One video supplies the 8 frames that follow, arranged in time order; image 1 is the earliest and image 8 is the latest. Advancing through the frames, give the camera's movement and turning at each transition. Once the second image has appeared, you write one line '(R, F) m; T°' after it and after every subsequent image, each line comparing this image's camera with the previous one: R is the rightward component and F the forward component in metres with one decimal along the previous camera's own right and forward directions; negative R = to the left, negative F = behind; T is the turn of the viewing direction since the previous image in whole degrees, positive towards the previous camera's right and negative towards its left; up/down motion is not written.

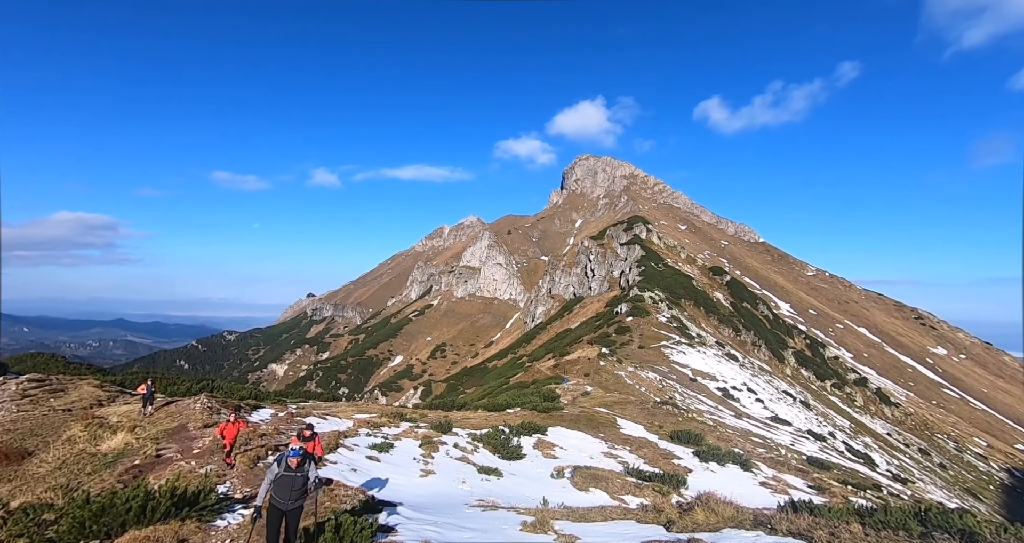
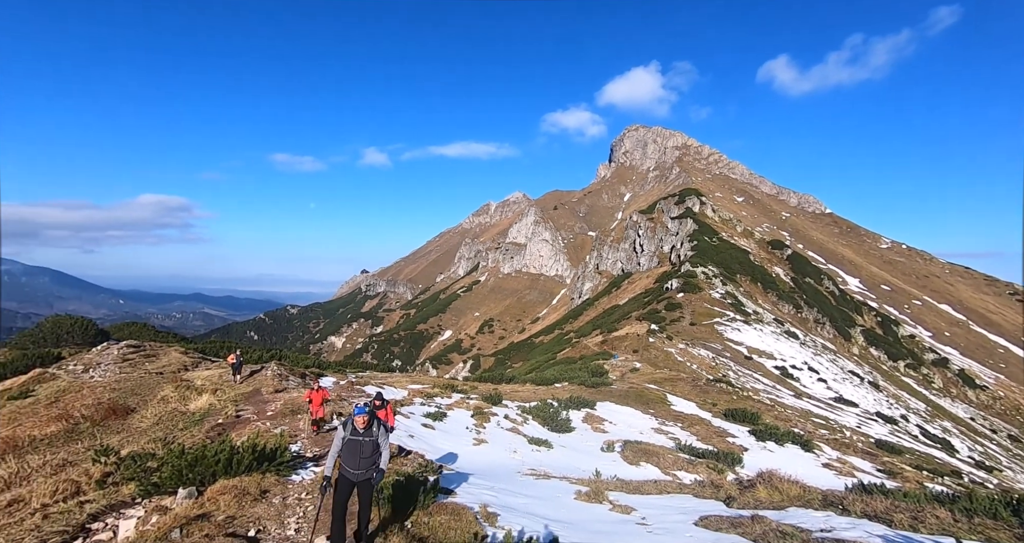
(-0.1, -0.8) m; -4°
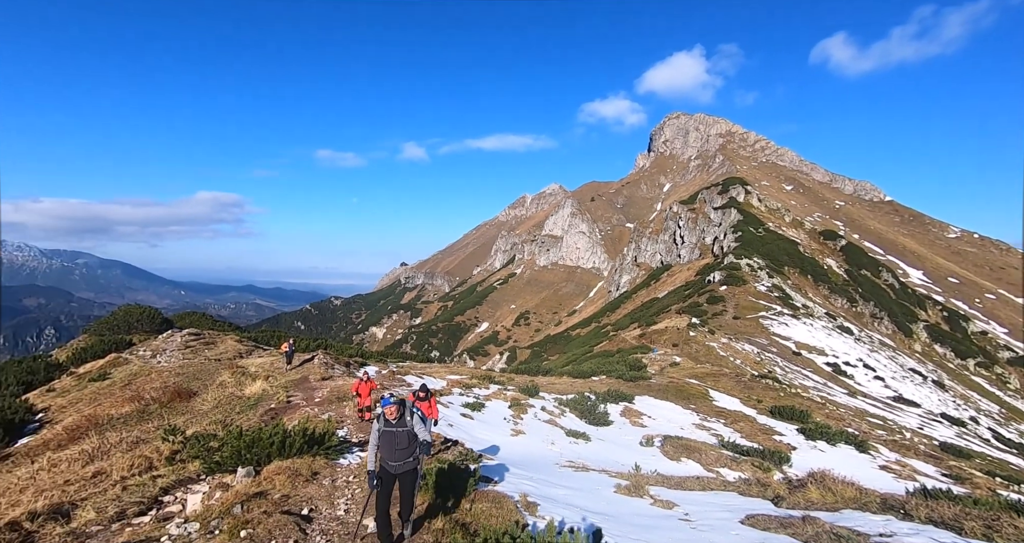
(-0.1, -0.5) m; -3°
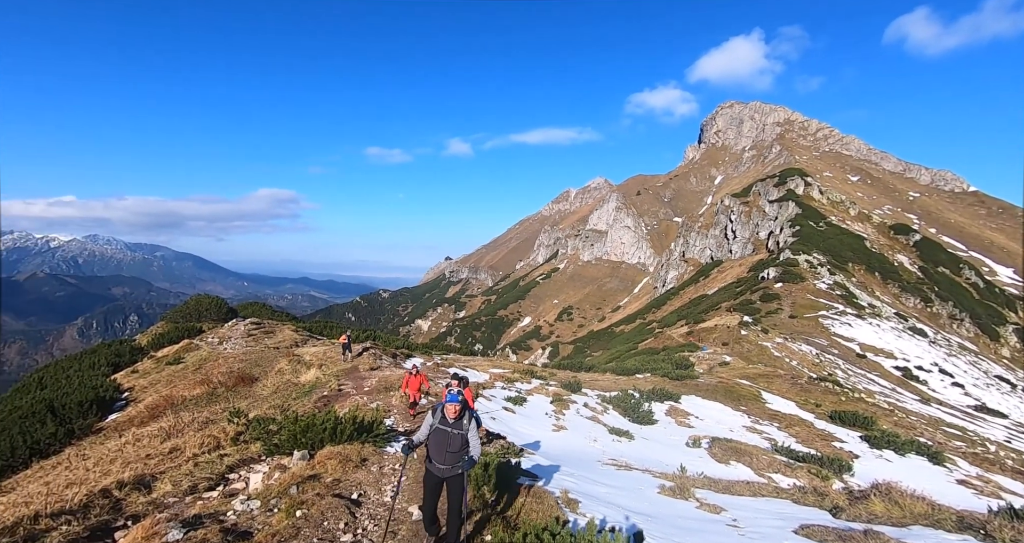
(0.0, -0.5) m; -4°
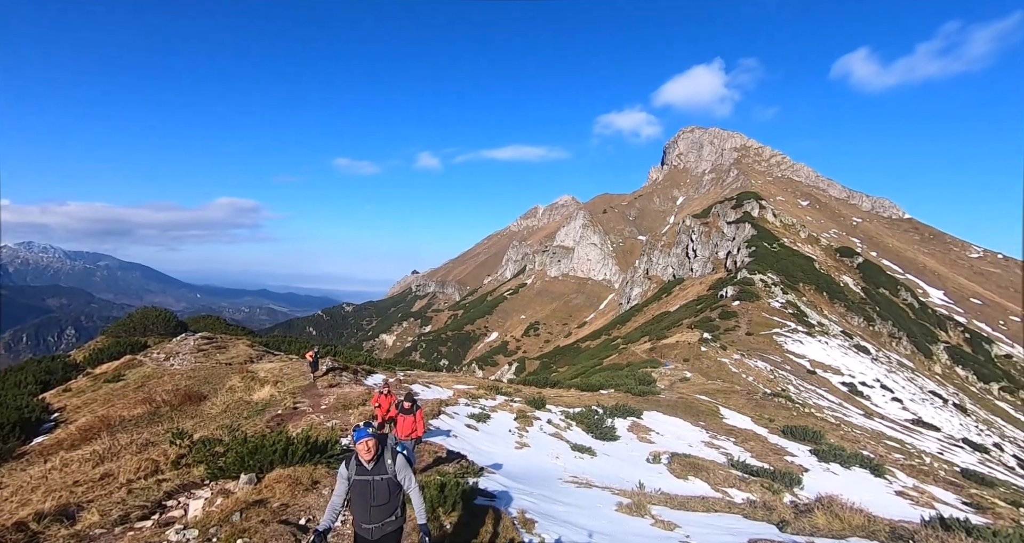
(+0.1, +0.3) m; +3°
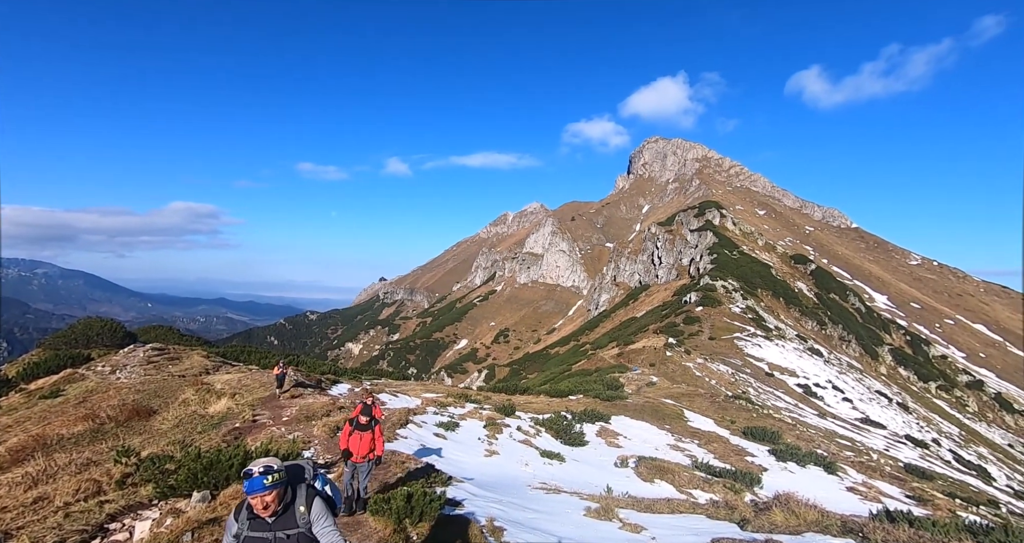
(+0.1, +0.3) m; +3°
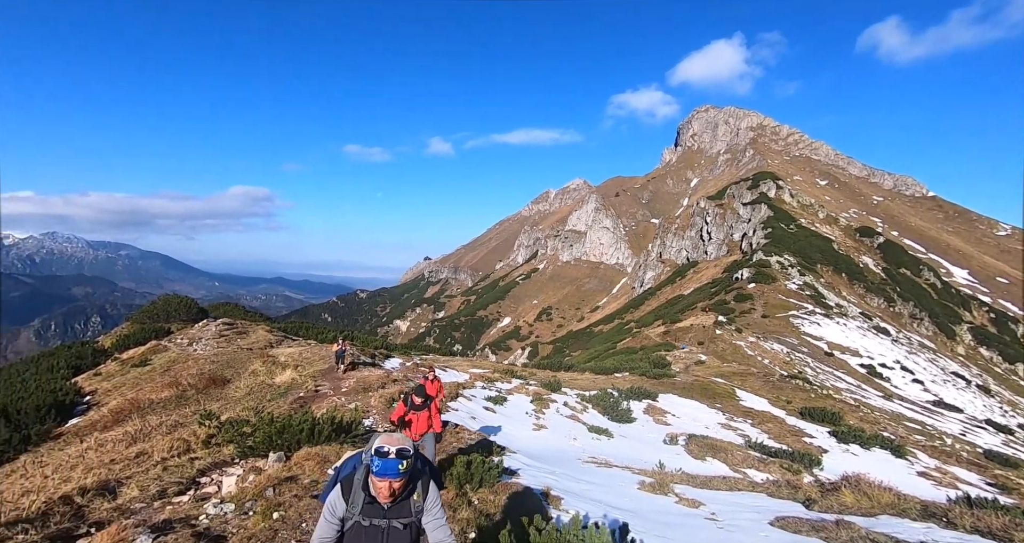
(-0.2, -0.4) m; -4°
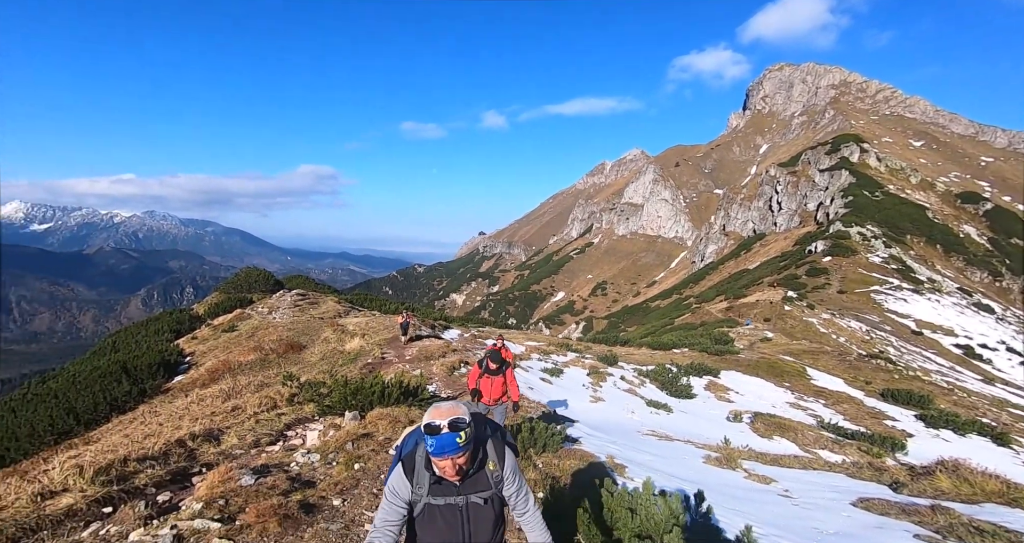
(0.0, -0.7) m; -5°
